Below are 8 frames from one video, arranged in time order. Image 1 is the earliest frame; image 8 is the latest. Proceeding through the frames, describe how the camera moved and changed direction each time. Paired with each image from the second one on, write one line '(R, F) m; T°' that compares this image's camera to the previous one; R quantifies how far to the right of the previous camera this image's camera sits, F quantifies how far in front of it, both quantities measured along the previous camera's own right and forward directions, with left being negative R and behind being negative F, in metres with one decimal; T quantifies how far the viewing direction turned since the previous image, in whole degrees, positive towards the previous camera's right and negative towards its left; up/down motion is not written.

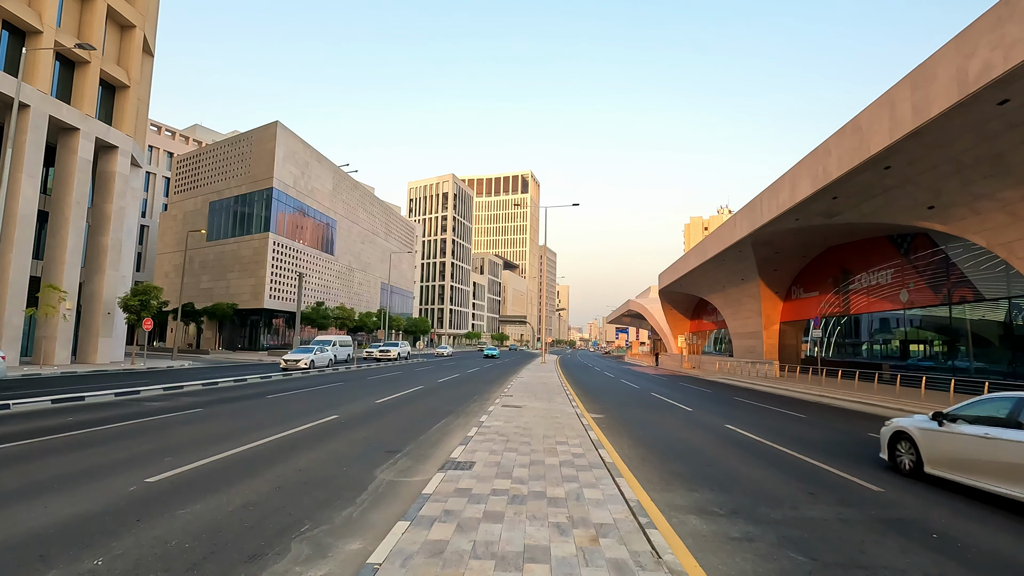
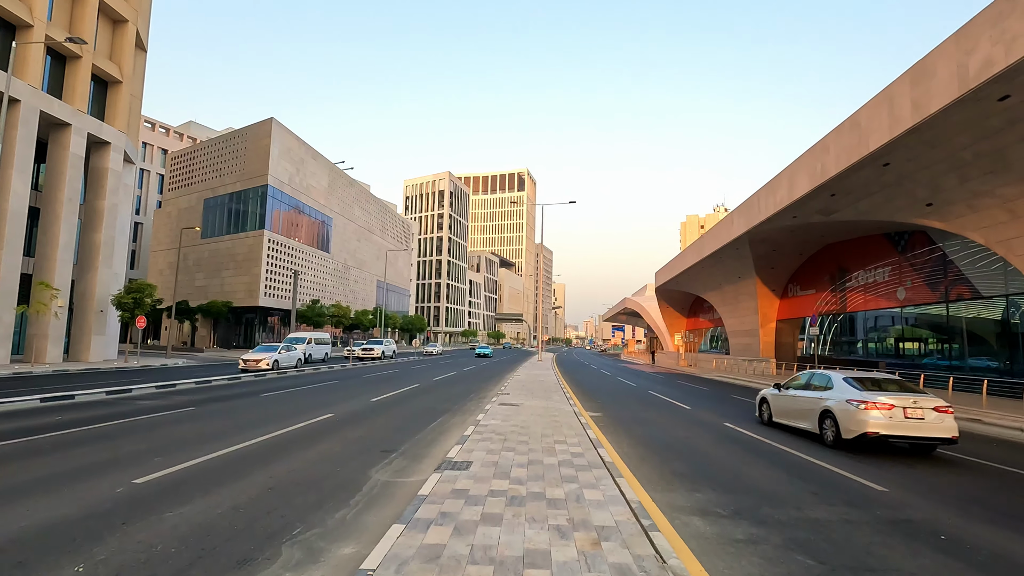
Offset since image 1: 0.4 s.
(0.0, +0.1) m; 0°
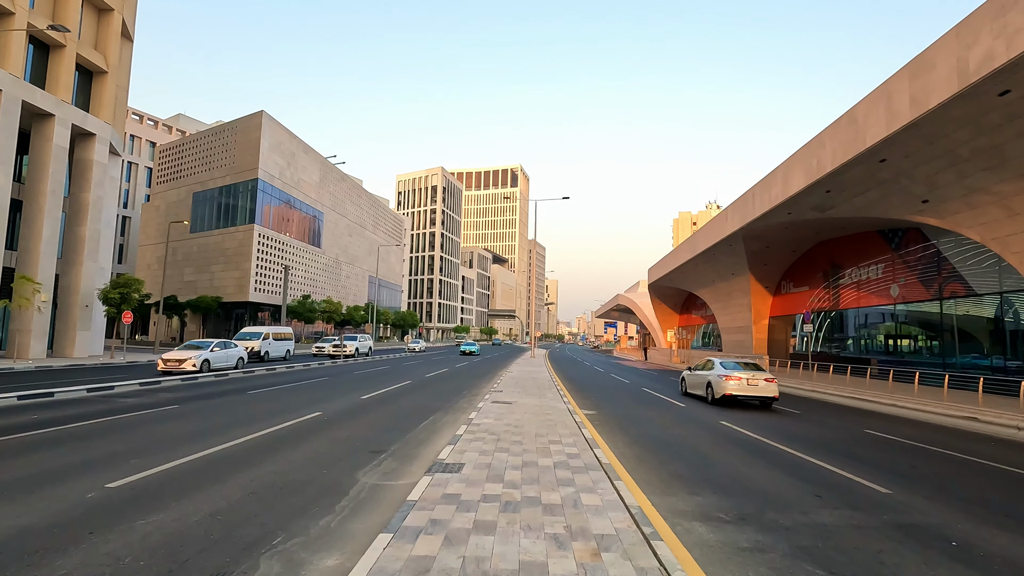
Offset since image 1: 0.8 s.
(0.0, +0.3) m; +1°
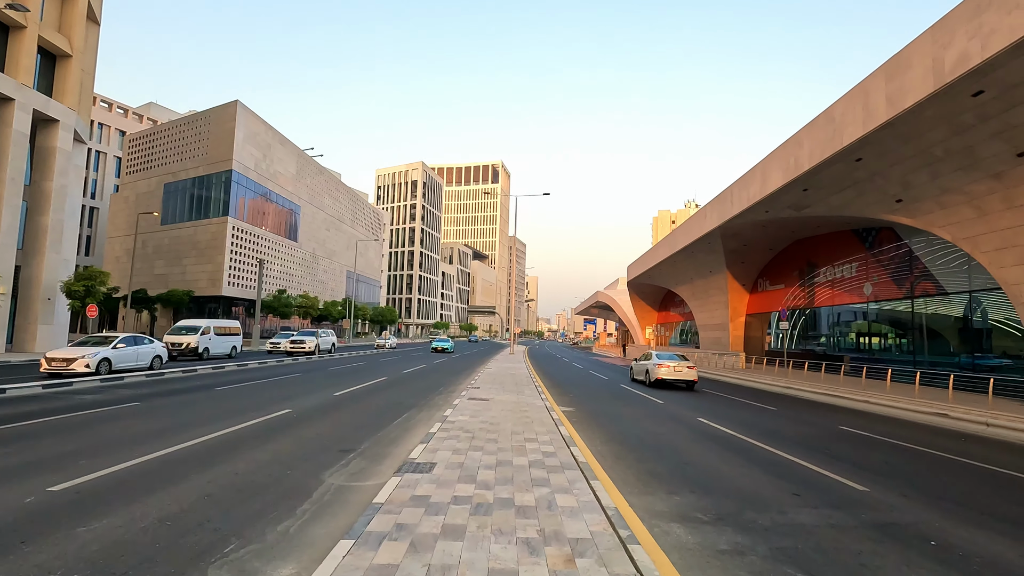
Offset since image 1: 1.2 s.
(+0.1, +0.2) m; +2°
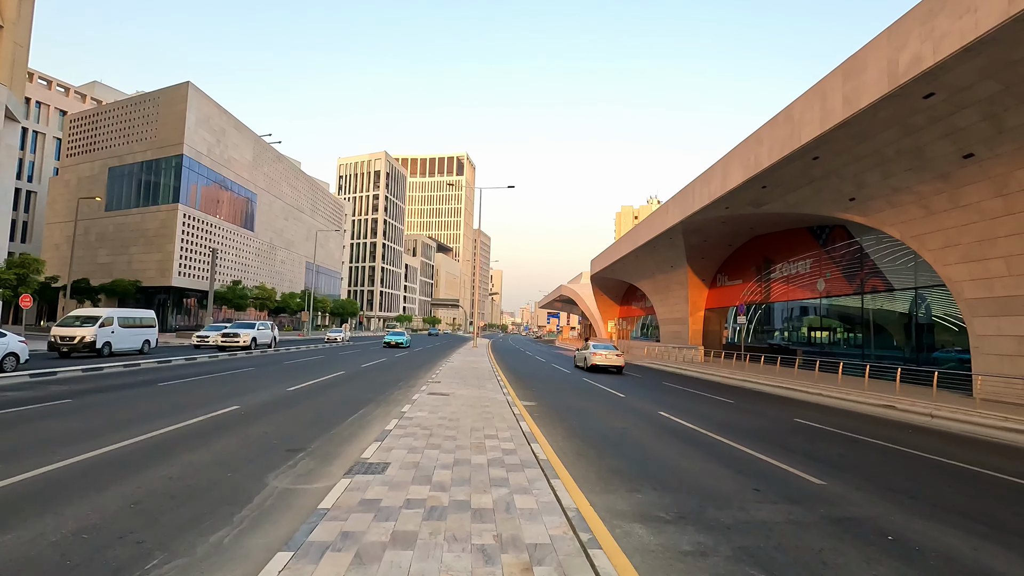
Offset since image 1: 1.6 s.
(+0.1, +0.3) m; +4°
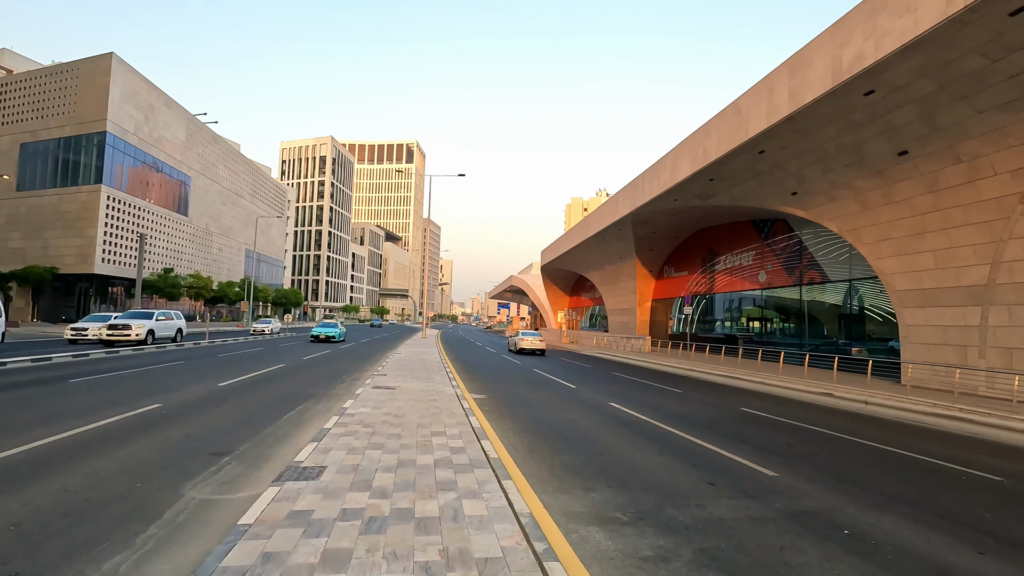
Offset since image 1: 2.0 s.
(0.0, +0.4) m; +5°
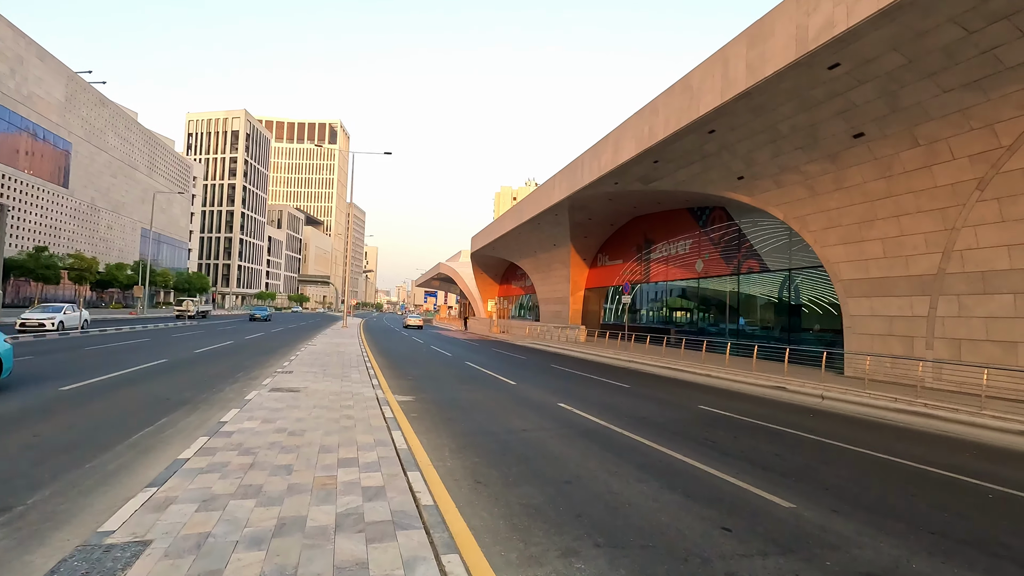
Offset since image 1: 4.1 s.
(-0.1, +1.9) m; +8°
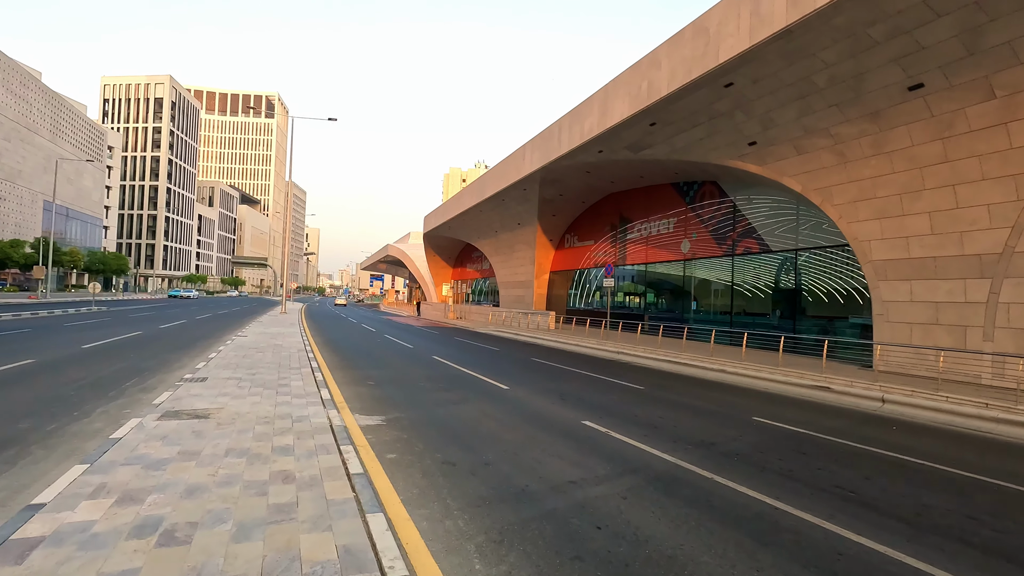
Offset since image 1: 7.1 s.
(-0.9, +3.1) m; +6°
